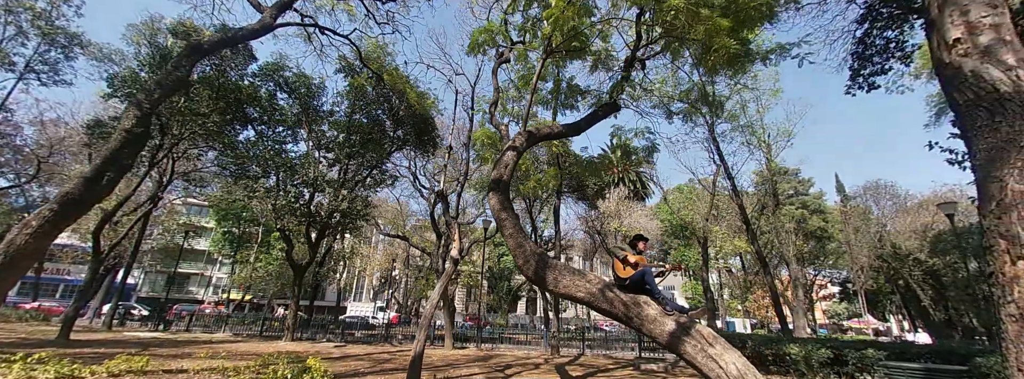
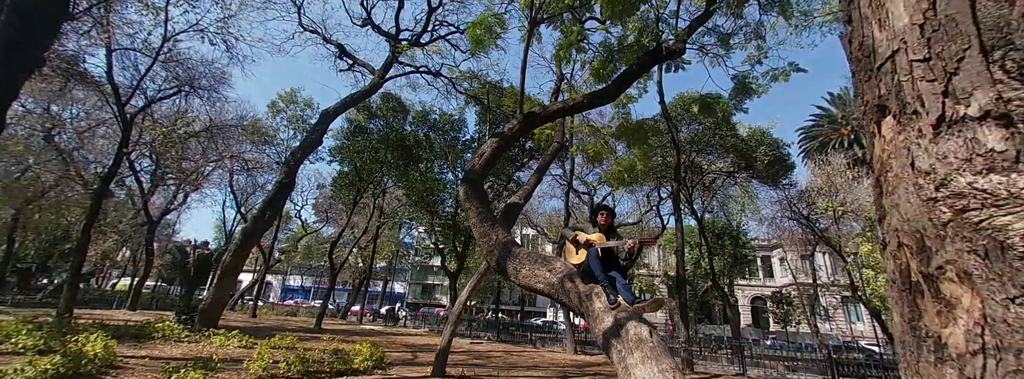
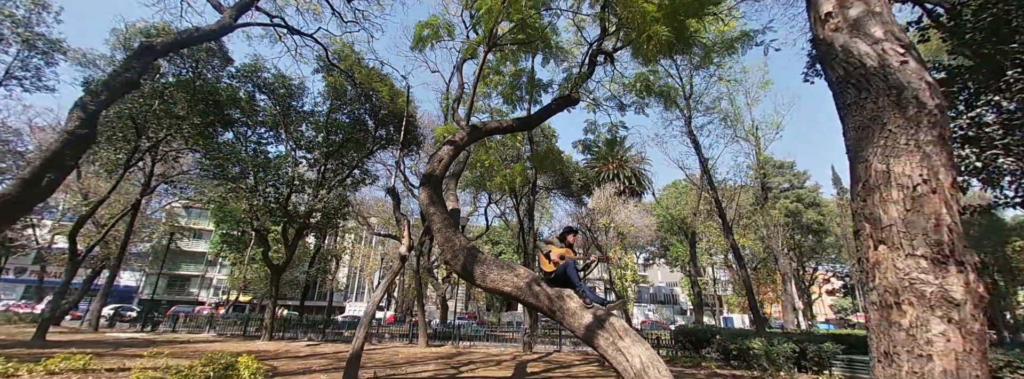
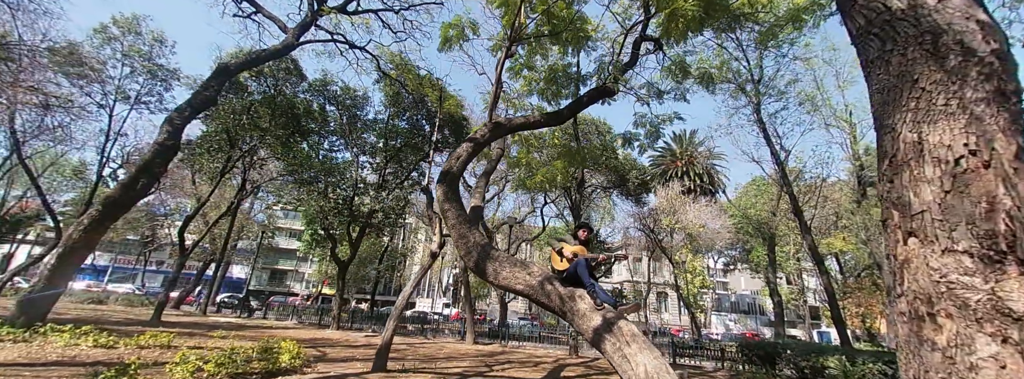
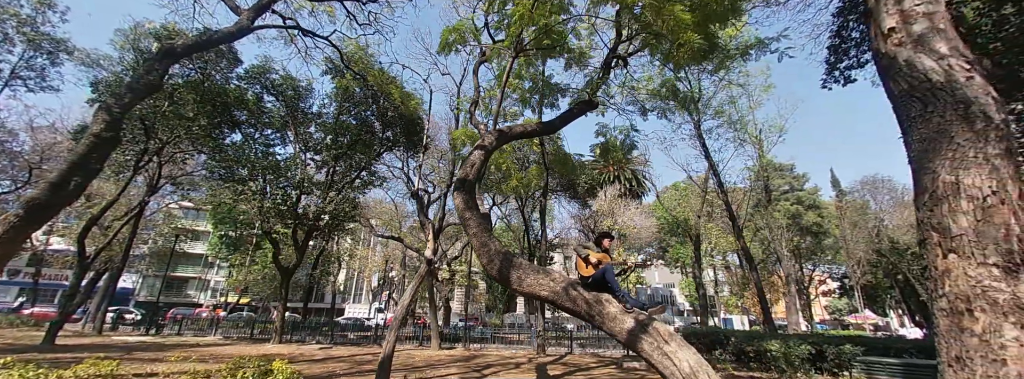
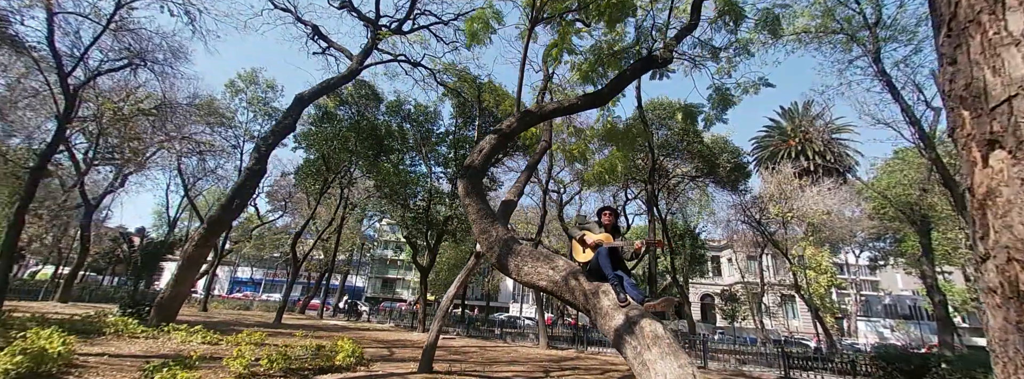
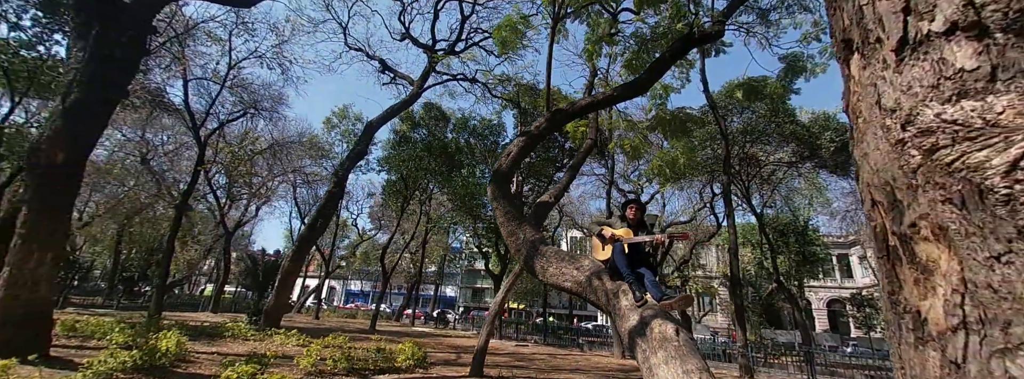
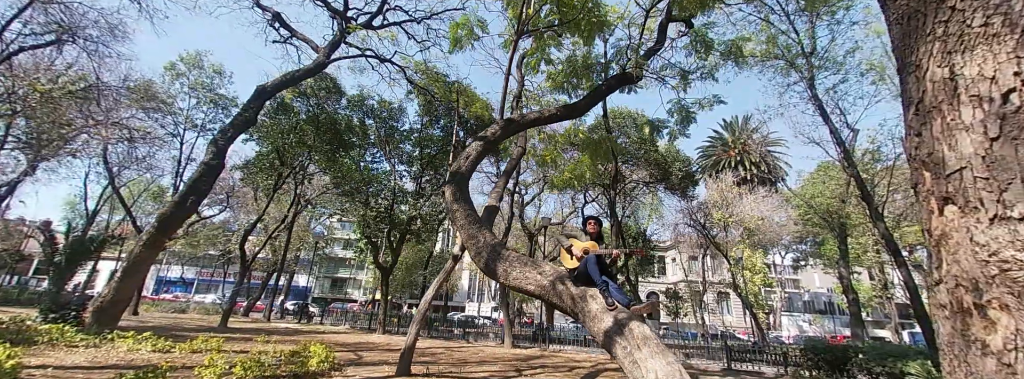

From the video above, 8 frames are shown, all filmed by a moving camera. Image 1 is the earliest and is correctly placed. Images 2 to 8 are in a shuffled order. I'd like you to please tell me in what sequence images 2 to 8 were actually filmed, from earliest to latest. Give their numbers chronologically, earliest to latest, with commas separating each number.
5, 3, 4, 8, 6, 2, 7
